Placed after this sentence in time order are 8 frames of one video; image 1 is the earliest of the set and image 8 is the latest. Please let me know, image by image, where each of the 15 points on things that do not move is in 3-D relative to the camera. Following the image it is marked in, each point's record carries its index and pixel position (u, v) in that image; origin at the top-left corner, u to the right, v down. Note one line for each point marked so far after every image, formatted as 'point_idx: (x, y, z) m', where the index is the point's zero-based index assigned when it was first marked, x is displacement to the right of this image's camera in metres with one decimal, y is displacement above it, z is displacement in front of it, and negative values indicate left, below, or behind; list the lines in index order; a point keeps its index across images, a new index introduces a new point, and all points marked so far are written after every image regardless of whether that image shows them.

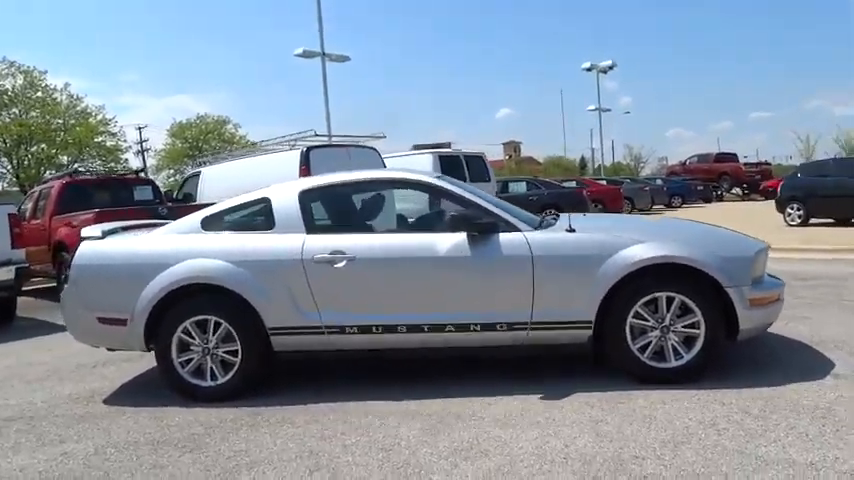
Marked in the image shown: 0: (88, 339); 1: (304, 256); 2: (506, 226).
0: (-3.0, -0.9, +5.7) m
1: (-1.0, -0.1, +5.4) m
2: (+0.6, +0.1, +5.3) m
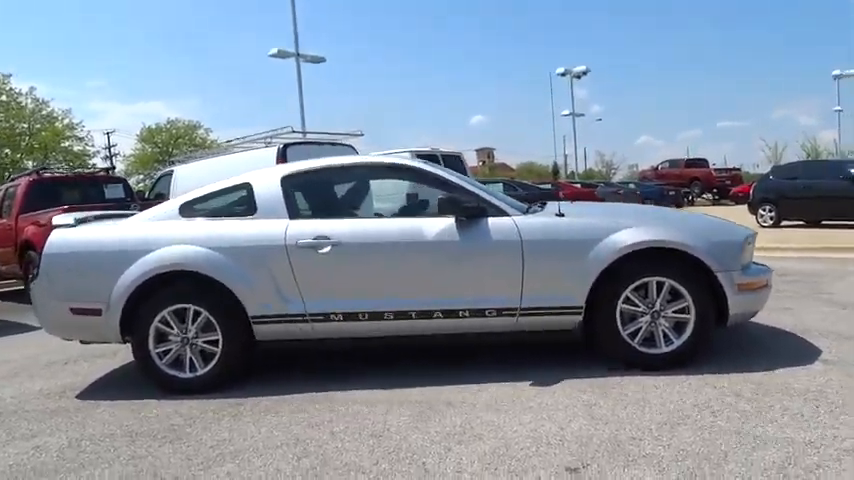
0: (-3.1, -0.8, +5.5) m
1: (-1.1, 0.0, +5.2) m
2: (+0.5, +0.2, +5.2) m
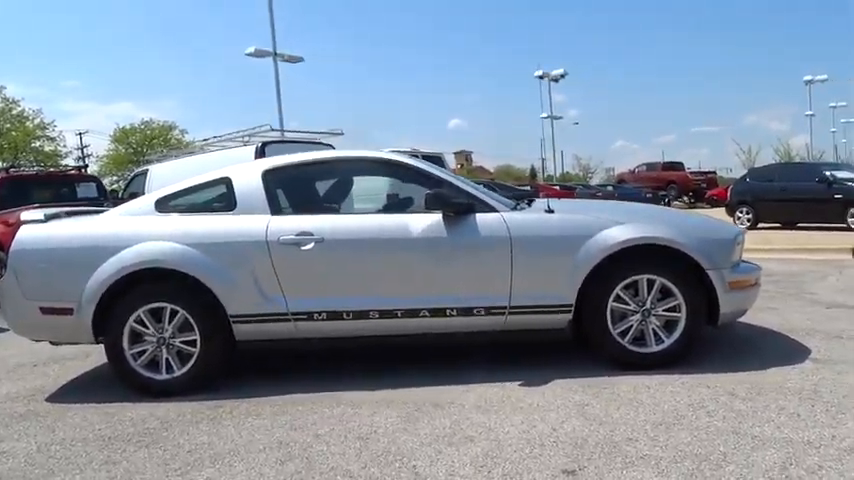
0: (-3.2, -0.7, +5.3) m
1: (-1.2, 0.0, +5.0) m
2: (+0.4, +0.3, +5.1) m
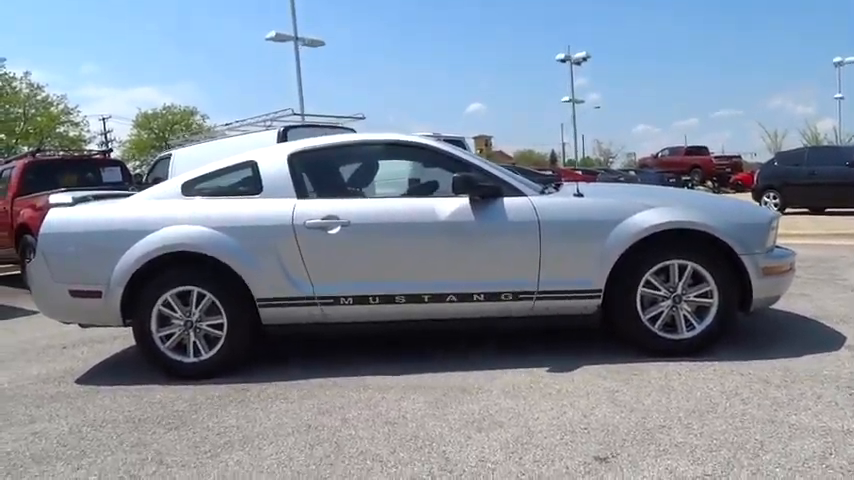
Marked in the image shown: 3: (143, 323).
0: (-3.0, -0.6, +5.3) m
1: (-1.0, +0.1, +5.0) m
2: (+0.6, +0.4, +5.0) m
3: (-2.2, -0.6, +5.1) m
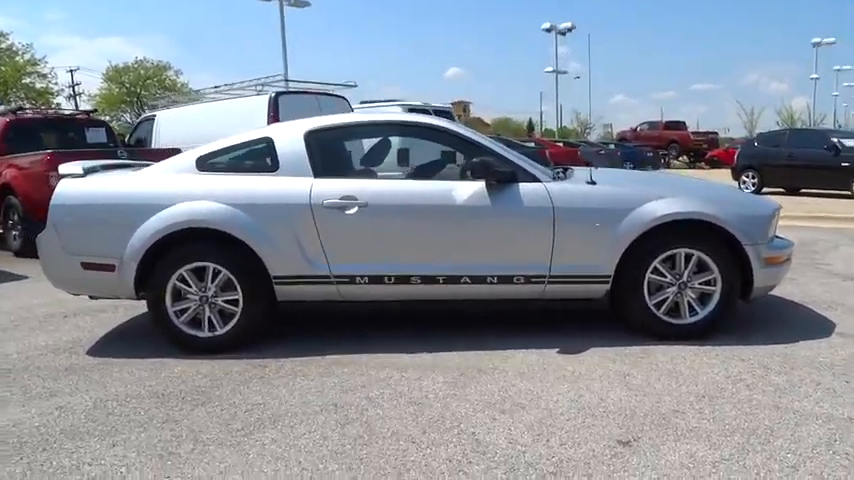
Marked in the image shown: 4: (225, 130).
0: (-2.9, -0.4, +5.3) m
1: (-0.9, +0.3, +5.1) m
2: (+0.8, +0.5, +5.1) m
3: (-2.1, -0.4, +5.1) m
4: (-4.1, +2.3, +13.3) m
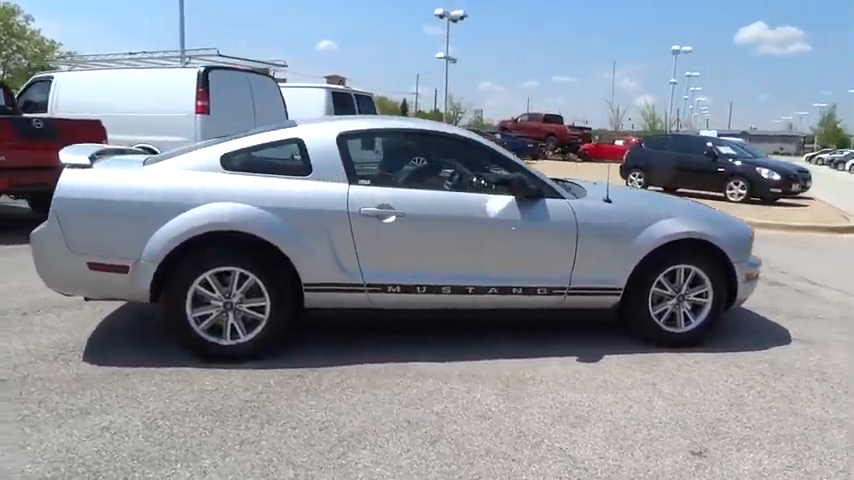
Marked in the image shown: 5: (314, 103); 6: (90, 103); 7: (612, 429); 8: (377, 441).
0: (-2.6, -0.4, +4.8) m
1: (-0.6, +0.2, +5.0) m
2: (+1.0, +0.4, +5.4) m
3: (-1.8, -0.5, +4.8) m
4: (-5.3, +2.6, +12.3) m
5: (-2.6, +3.2, +15.3) m
6: (-6.6, +2.7, +12.9) m
7: (+1.1, -1.2, +4.0) m
8: (-0.3, -1.2, +3.8) m
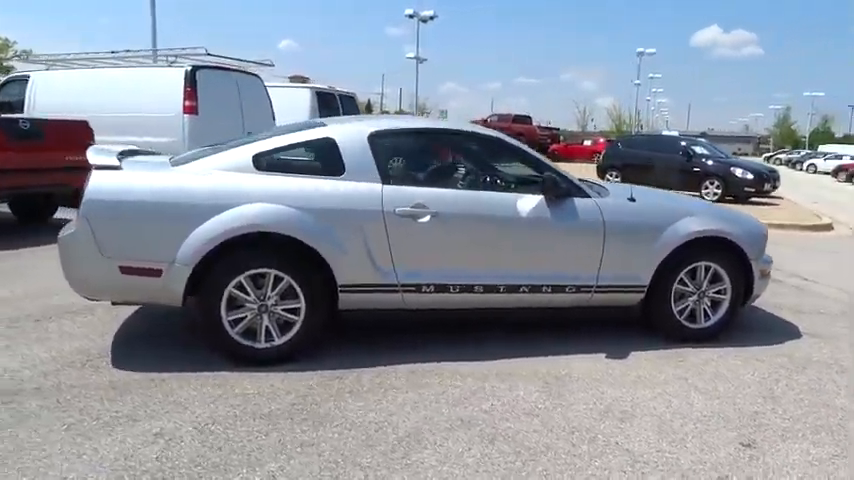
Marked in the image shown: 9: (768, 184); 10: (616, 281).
0: (-2.4, -0.4, +4.7) m
1: (-0.3, +0.2, +5.0) m
2: (+1.2, +0.4, +5.5) m
3: (-1.6, -0.5, +4.8) m
4: (-5.5, +2.6, +12.0) m
5: (-3.0, +3.2, +15.2) m
6: (-6.8, +2.6, +12.6) m
7: (+1.4, -1.1, +4.1) m
8: (0.0, -1.2, +3.8) m
9: (+9.9, +1.6, +19.1) m
10: (+1.6, -0.3, +5.5) m
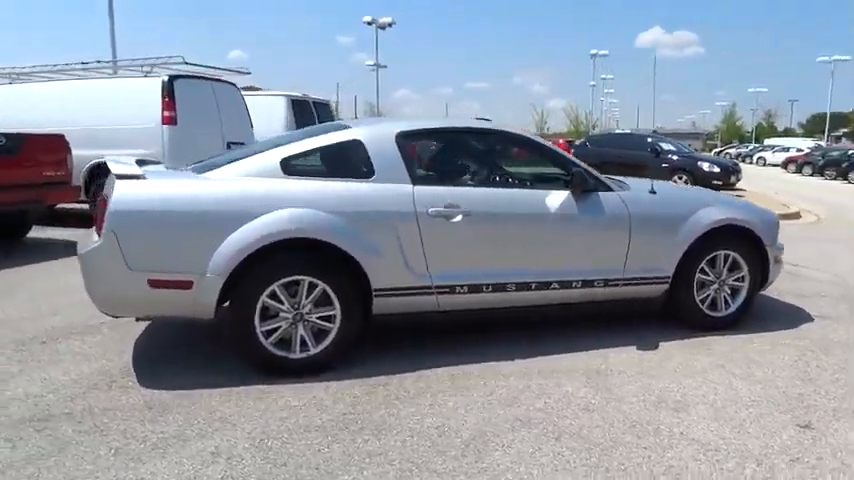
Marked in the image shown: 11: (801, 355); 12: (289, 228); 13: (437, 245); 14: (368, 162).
0: (-2.1, -0.5, +4.5) m
1: (-0.1, +0.2, +4.9) m
2: (+1.4, +0.5, +5.5) m
3: (-1.3, -0.5, +4.6) m
4: (-5.8, +2.3, +11.6) m
5: (-3.5, +2.9, +14.9) m
6: (-7.2, +2.3, +12.1) m
7: (+1.8, -1.1, +4.1) m
8: (+0.4, -1.1, +3.7) m
9: (+9.1, +1.9, +19.6) m
10: (+1.8, -0.3, +5.5) m
11: (+3.0, -0.9, +5.2) m
12: (-1.0, +0.1, +4.6) m
13: (+0.1, 0.0, +4.9) m
14: (-0.5, +0.6, +4.9) m
